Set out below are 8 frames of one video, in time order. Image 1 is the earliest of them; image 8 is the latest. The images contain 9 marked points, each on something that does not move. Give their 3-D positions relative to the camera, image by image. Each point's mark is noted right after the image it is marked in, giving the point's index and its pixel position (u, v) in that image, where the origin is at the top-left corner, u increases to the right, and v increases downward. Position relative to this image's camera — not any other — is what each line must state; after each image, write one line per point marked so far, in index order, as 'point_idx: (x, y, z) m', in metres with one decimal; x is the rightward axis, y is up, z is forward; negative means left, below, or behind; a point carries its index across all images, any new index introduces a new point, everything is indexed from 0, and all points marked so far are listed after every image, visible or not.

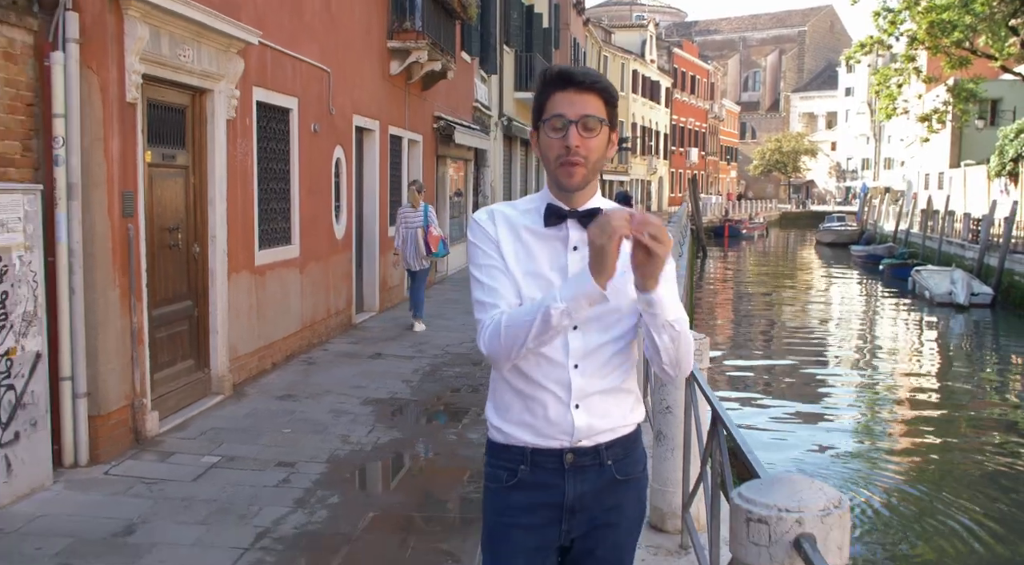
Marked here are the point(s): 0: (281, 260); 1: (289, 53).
0: (-2.3, +0.2, +8.6) m
1: (-2.2, +2.3, +8.6) m
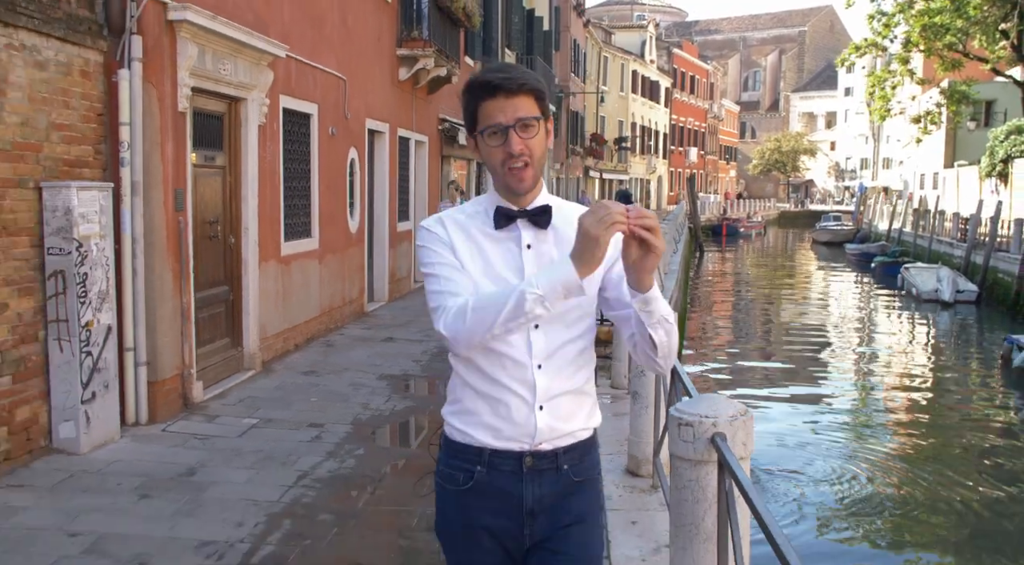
0: (-2.3, +0.3, +9.5) m
1: (-2.2, +2.4, +9.4) m
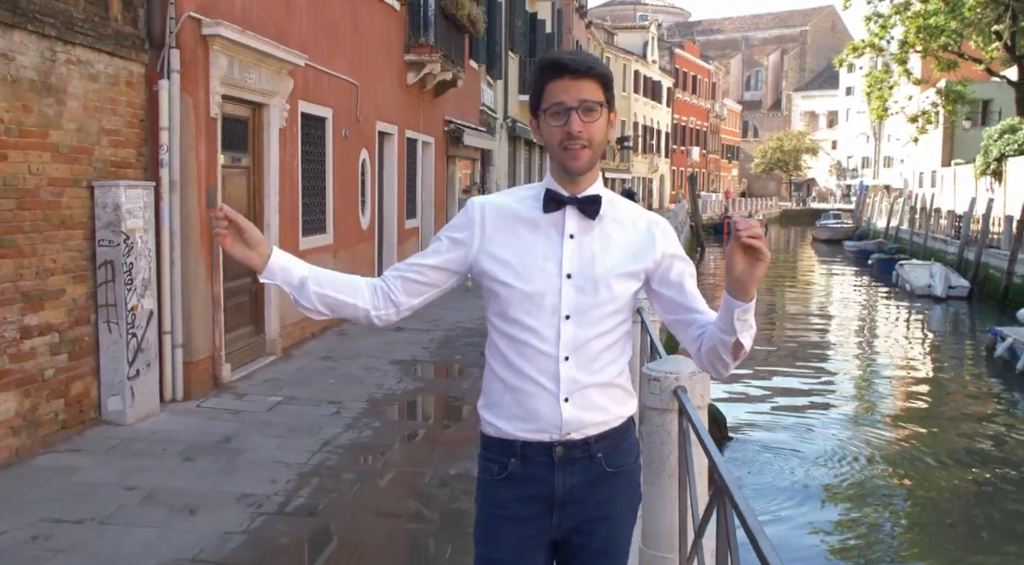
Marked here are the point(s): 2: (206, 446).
0: (-2.3, +0.4, +10.1) m
1: (-2.2, +2.5, +10.1) m
2: (-2.1, -1.1, +6.0) m
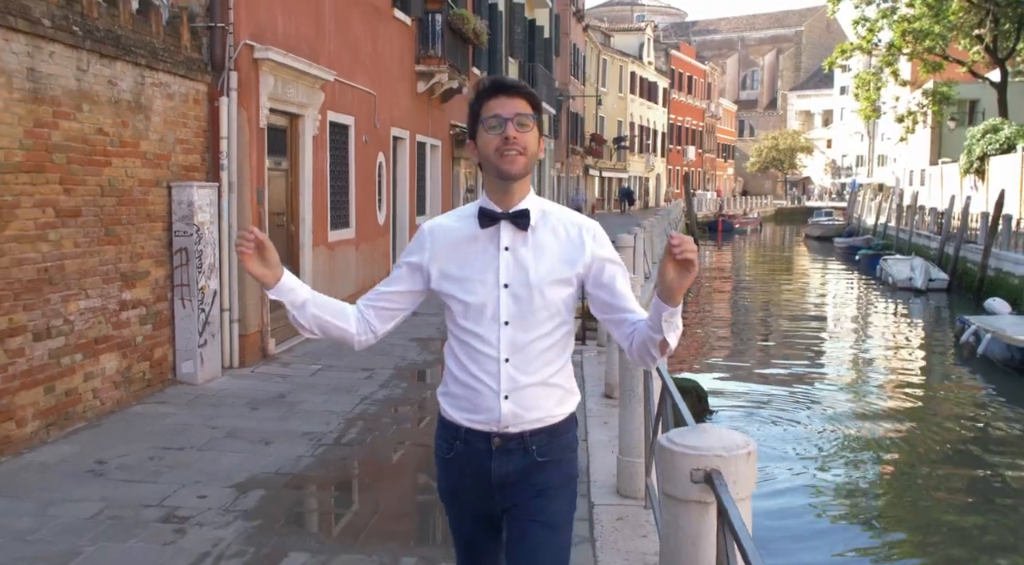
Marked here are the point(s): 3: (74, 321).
0: (-2.3, +0.6, +11.4) m
1: (-2.2, +2.7, +11.4) m
2: (-2.1, -1.0, +7.2) m
3: (-3.2, -0.3, +6.2) m
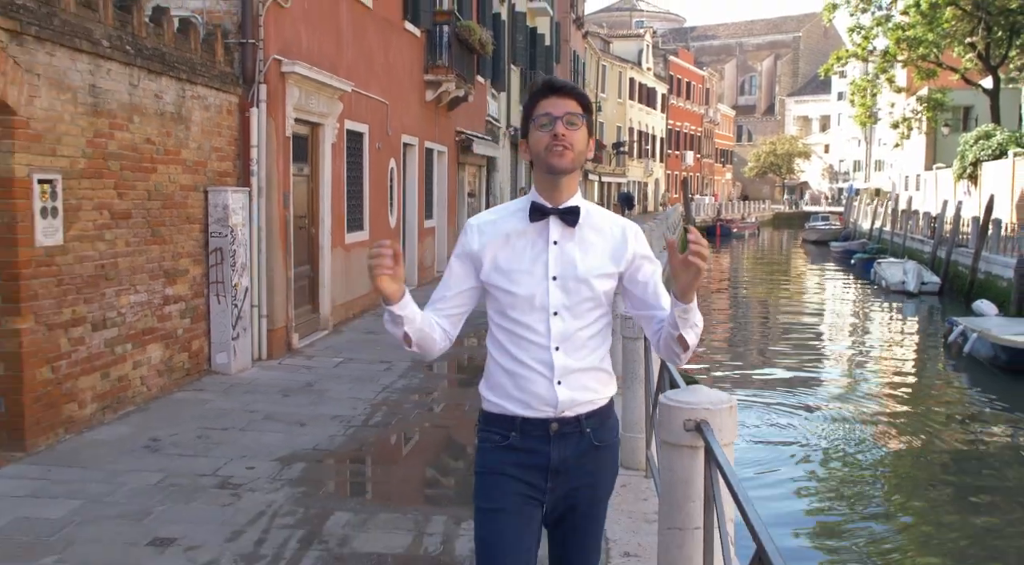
0: (-2.2, +0.6, +12.0) m
1: (-2.1, +2.7, +12.0) m
2: (-2.0, -1.0, +7.8) m
3: (-3.1, -0.2, +6.8) m
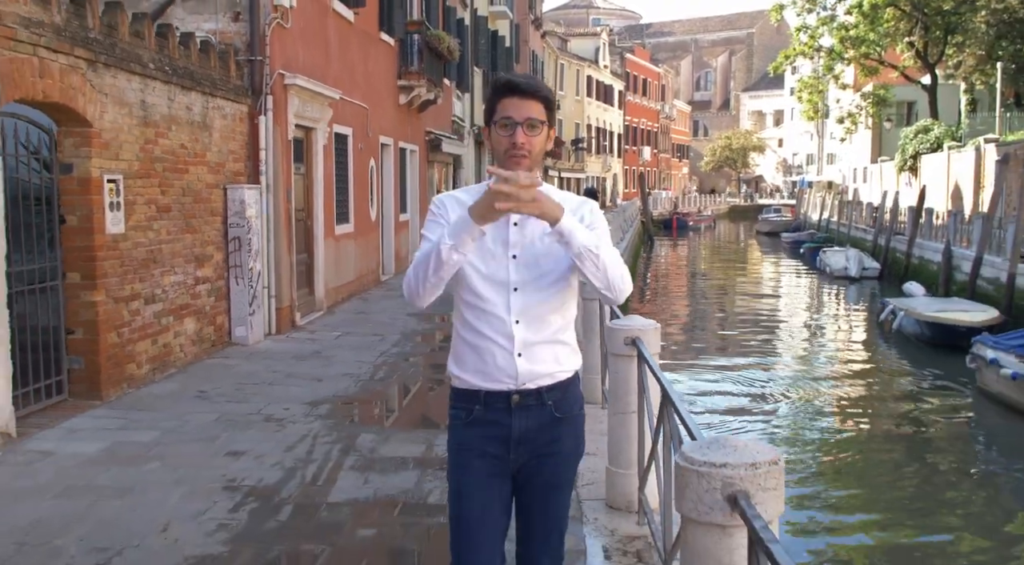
0: (-2.6, +0.8, +13.4) m
1: (-2.6, +2.9, +13.4) m
2: (-2.2, -0.8, +9.2) m
3: (-3.3, -0.1, +8.1) m
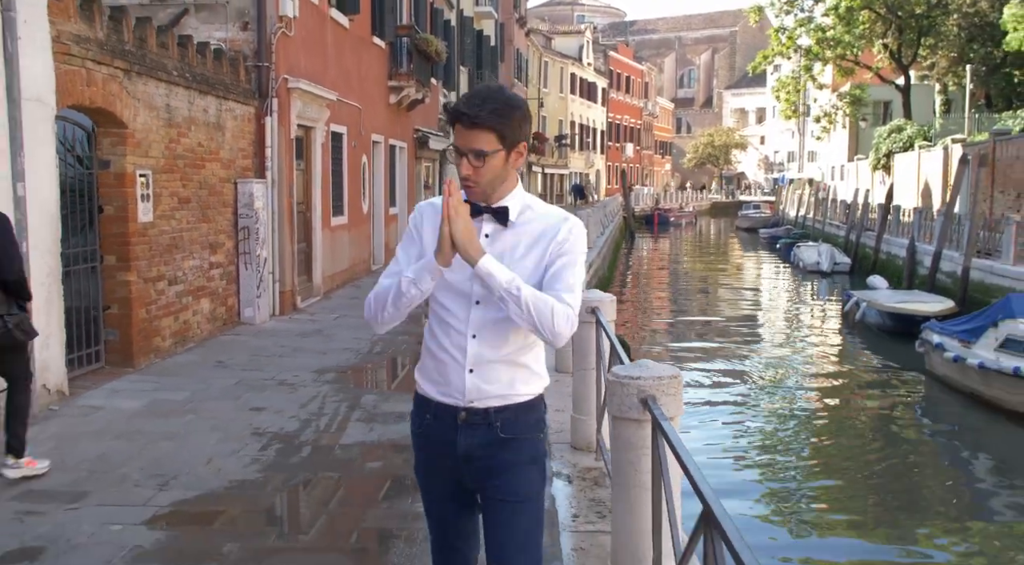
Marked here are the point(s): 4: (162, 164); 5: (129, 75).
0: (-2.9, +1.0, +14.4) m
1: (-2.8, +3.1, +14.3) m
2: (-2.4, -0.6, +10.2) m
3: (-3.5, +0.1, +9.1) m
4: (-3.5, +1.2, +8.6) m
5: (-3.5, +1.9, +7.8) m
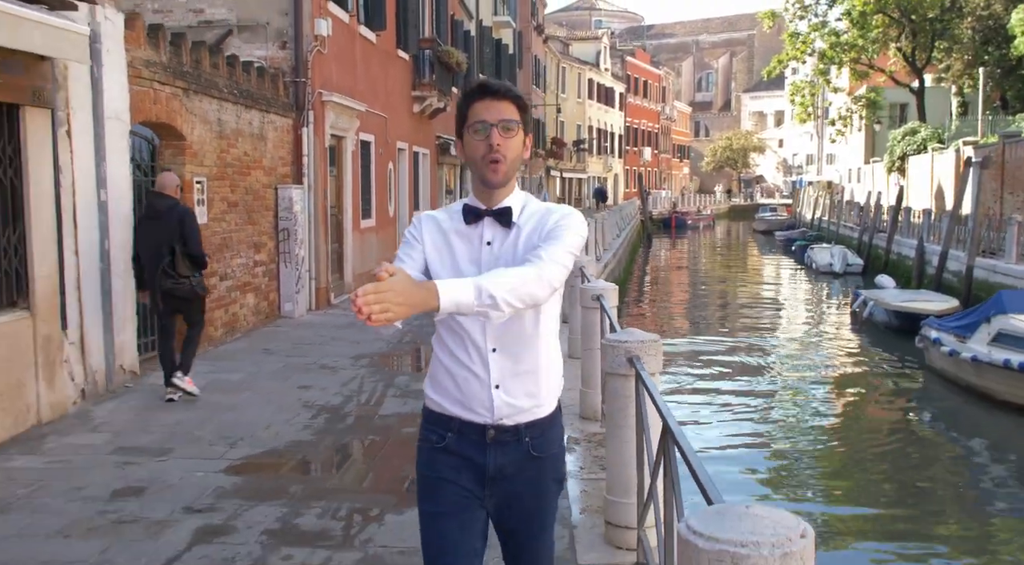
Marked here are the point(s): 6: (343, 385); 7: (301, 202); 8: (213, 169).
0: (-2.6, +1.0, +15.3) m
1: (-2.5, +3.1, +15.3) m
2: (-2.2, -0.6, +11.2) m
3: (-3.3, +0.1, +10.1) m
4: (-3.3, +1.2, +9.6) m
5: (-3.4, +2.0, +8.8) m
6: (-1.6, -1.0, +7.9) m
7: (-2.9, +1.1, +11.6) m
8: (-3.3, +1.3, +9.5) m
